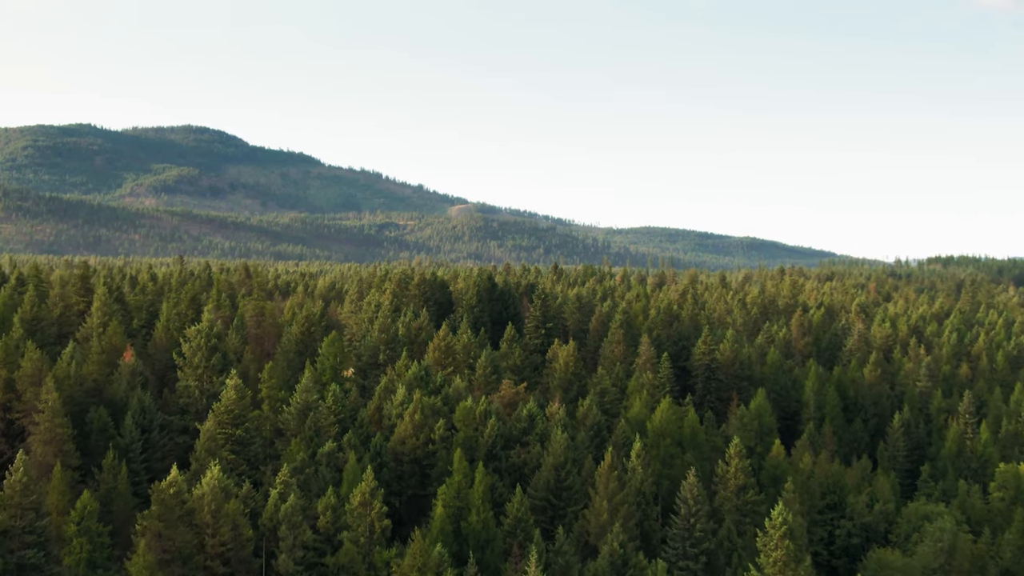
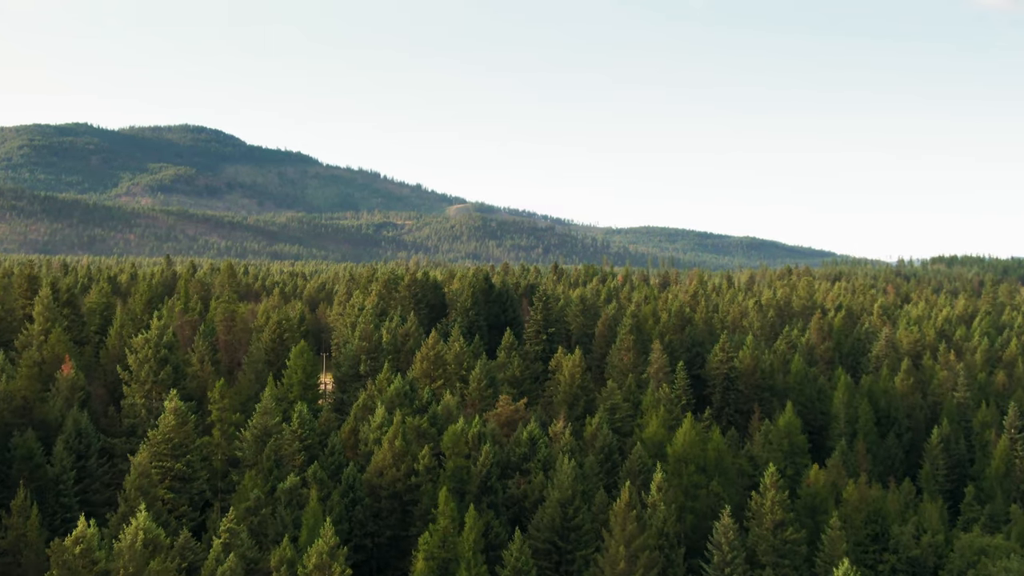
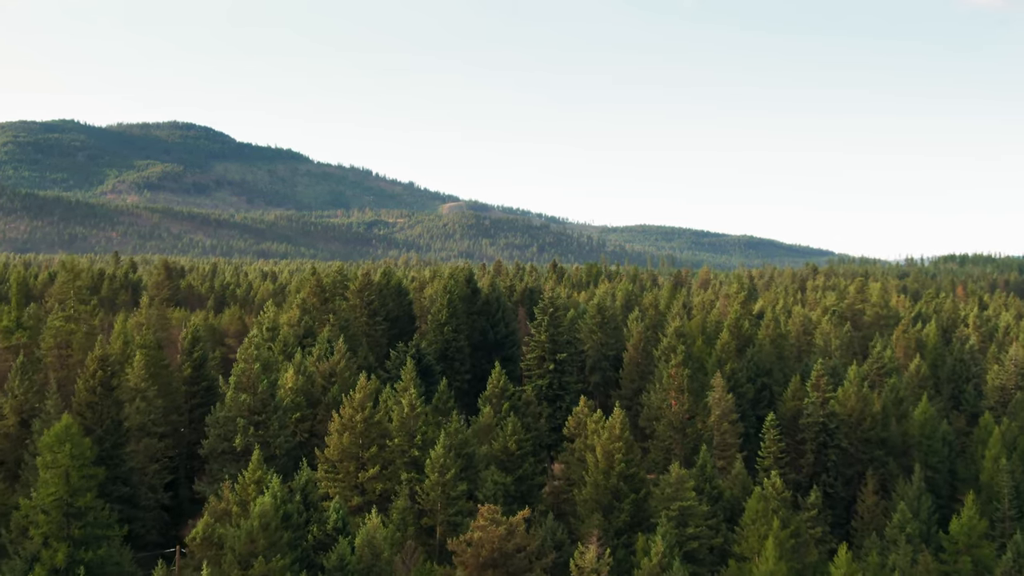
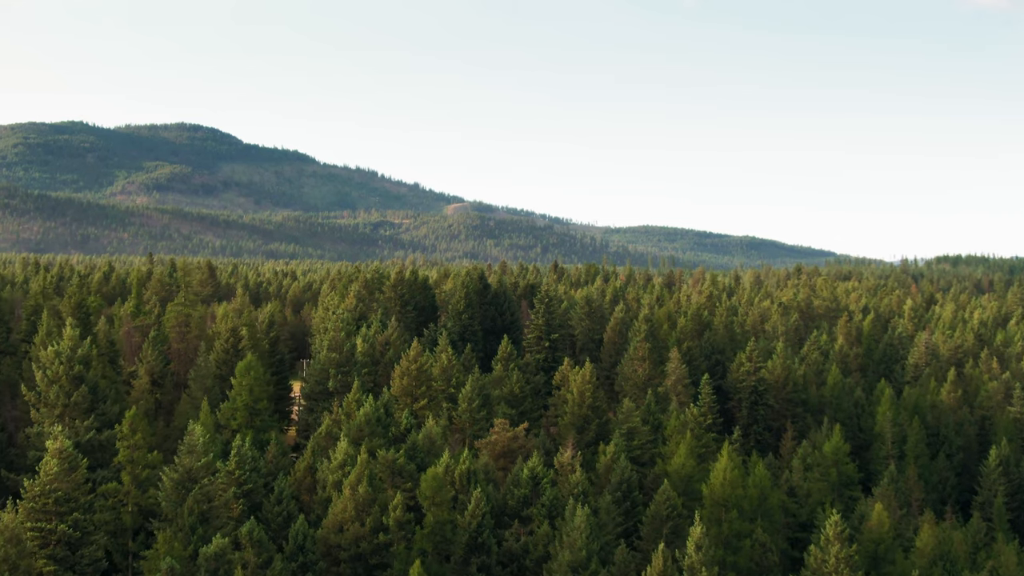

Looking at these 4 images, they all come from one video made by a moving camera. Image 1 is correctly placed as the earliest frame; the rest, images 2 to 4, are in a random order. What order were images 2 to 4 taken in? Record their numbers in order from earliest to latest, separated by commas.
2, 4, 3
